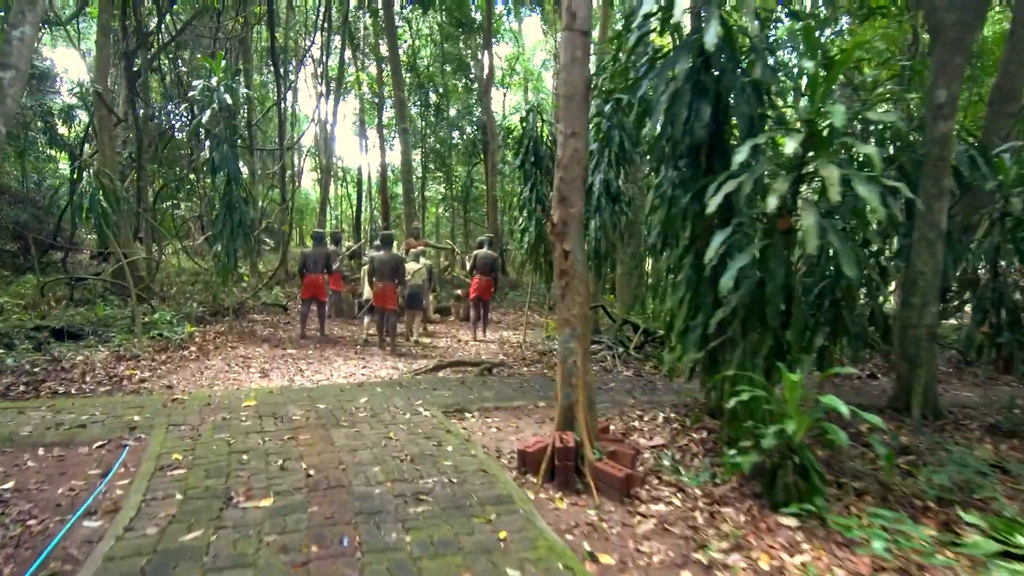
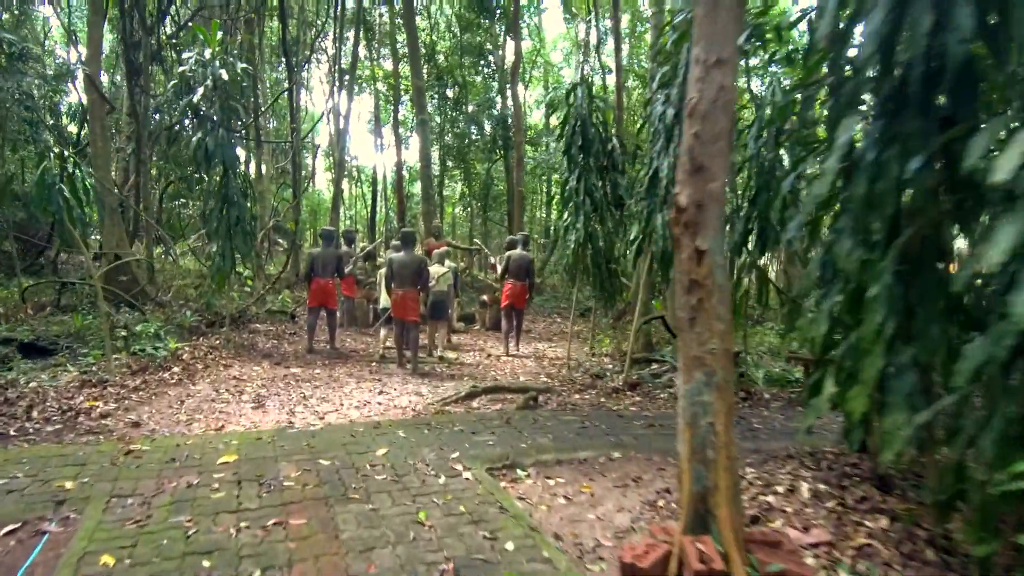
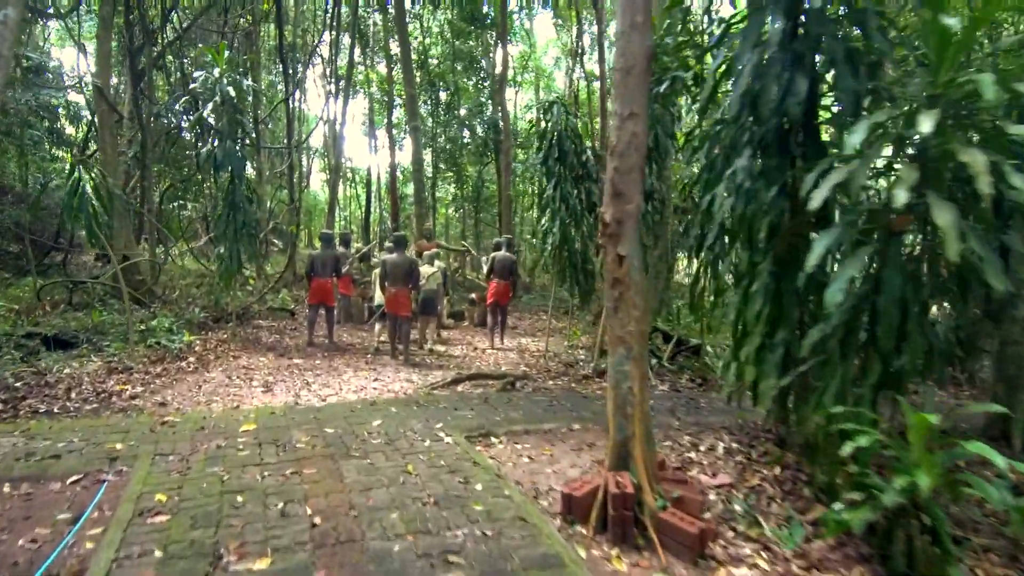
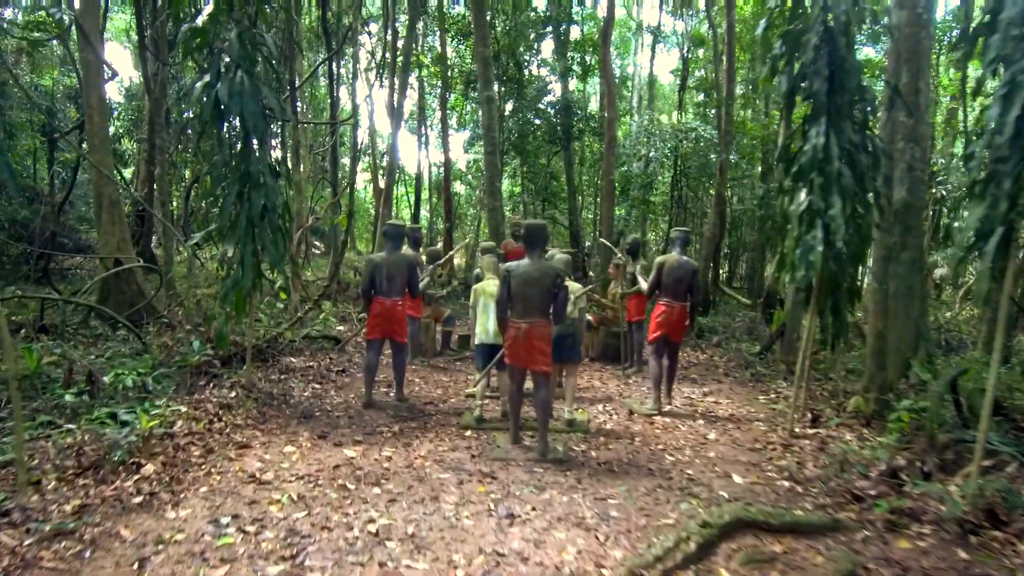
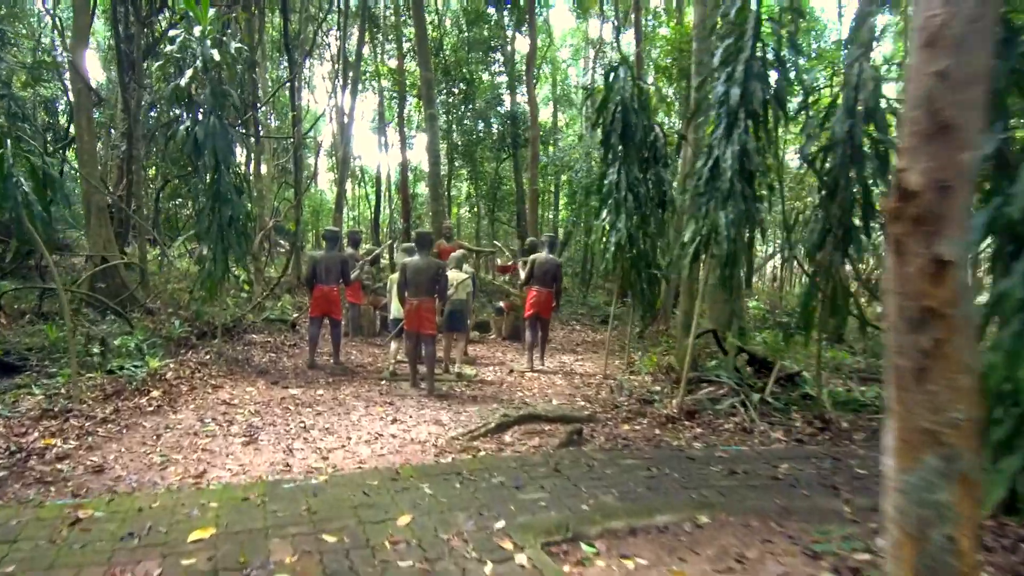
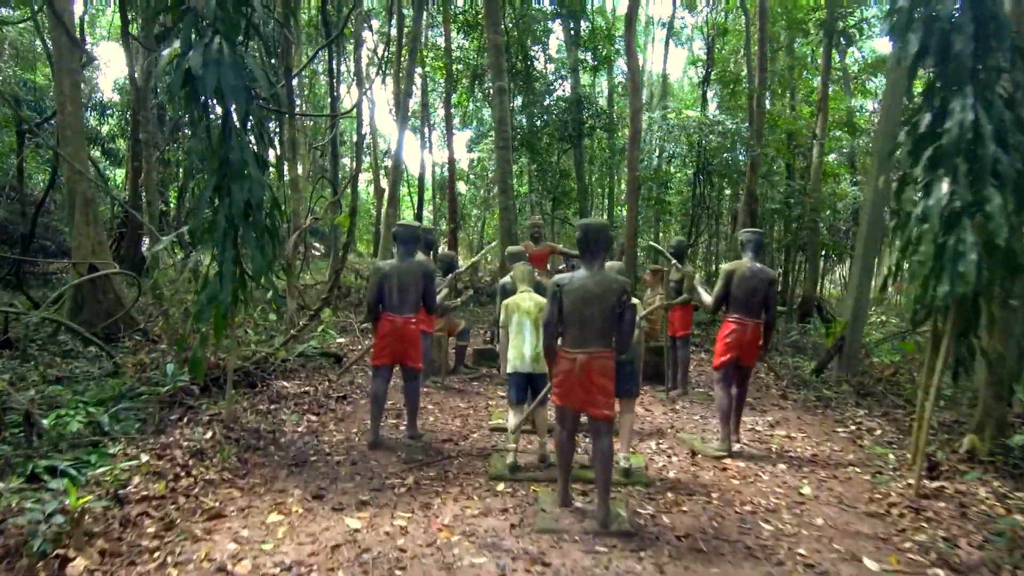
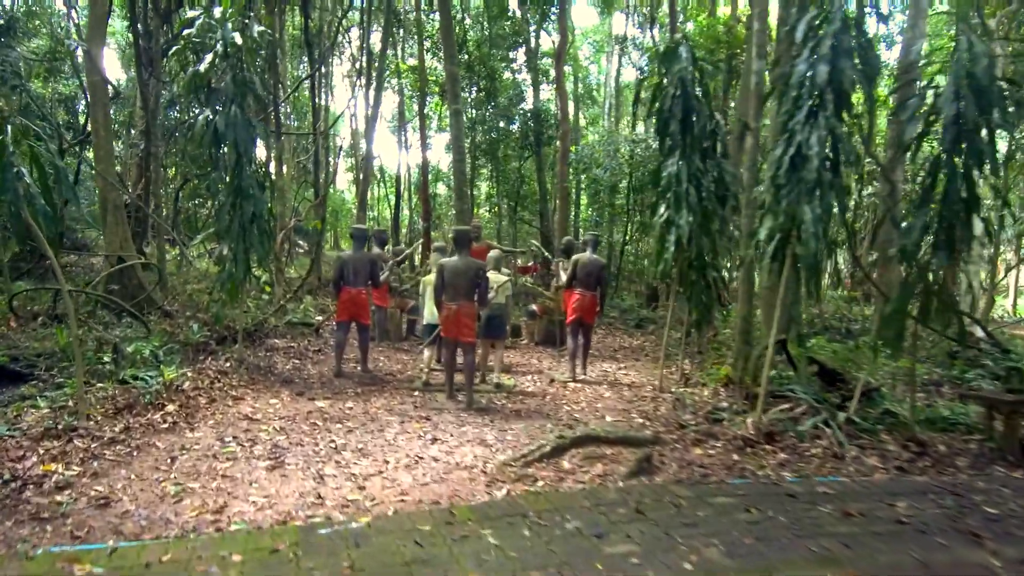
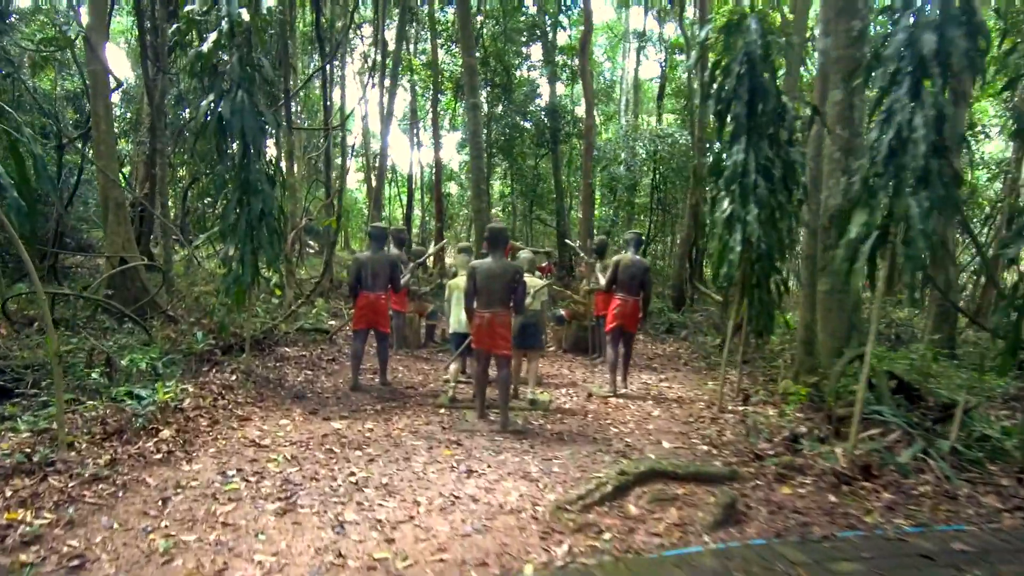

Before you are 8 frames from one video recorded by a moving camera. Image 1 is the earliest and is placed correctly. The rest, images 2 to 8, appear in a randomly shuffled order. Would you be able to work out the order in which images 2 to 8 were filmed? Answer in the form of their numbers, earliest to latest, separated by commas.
3, 2, 5, 7, 8, 4, 6
